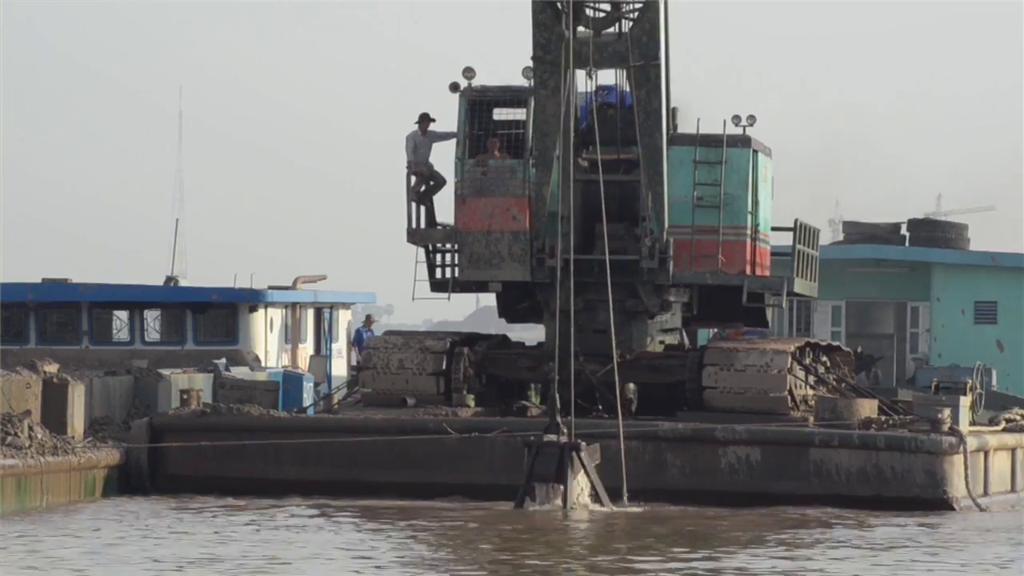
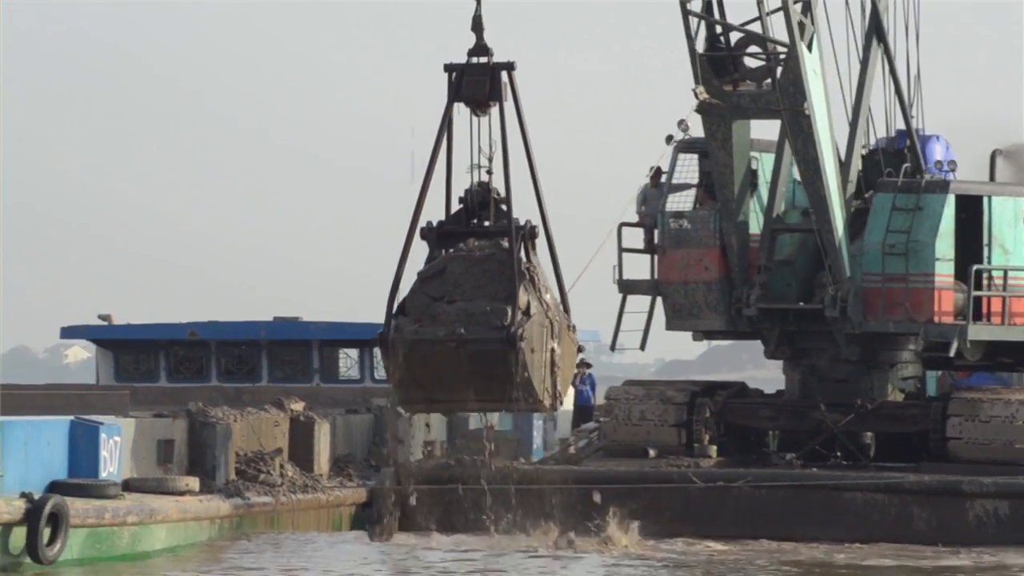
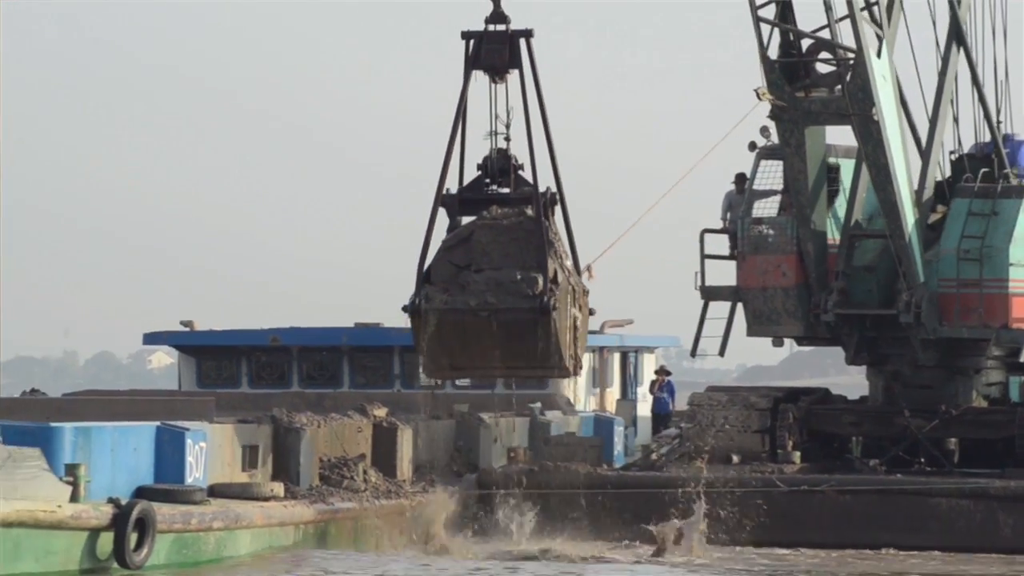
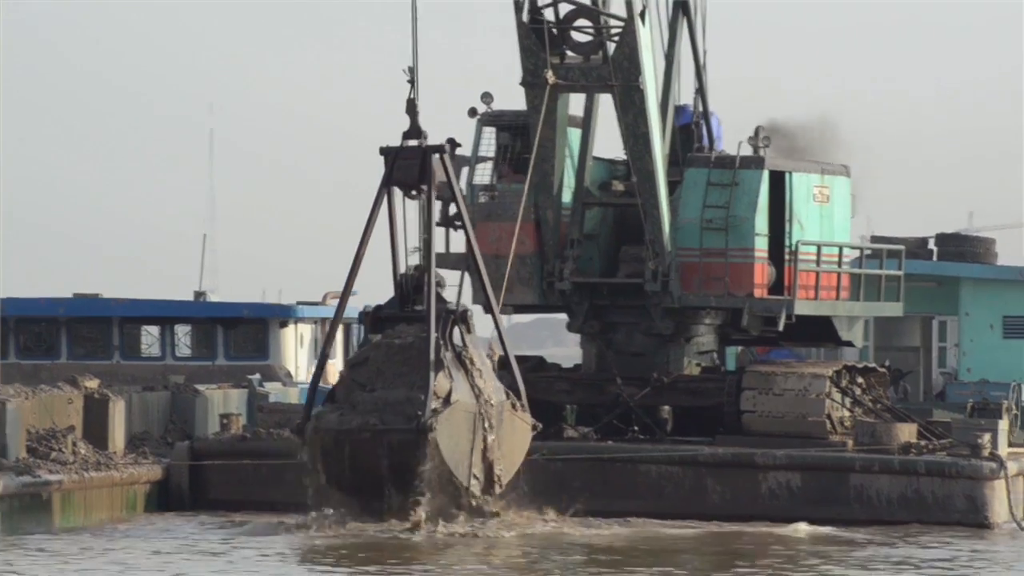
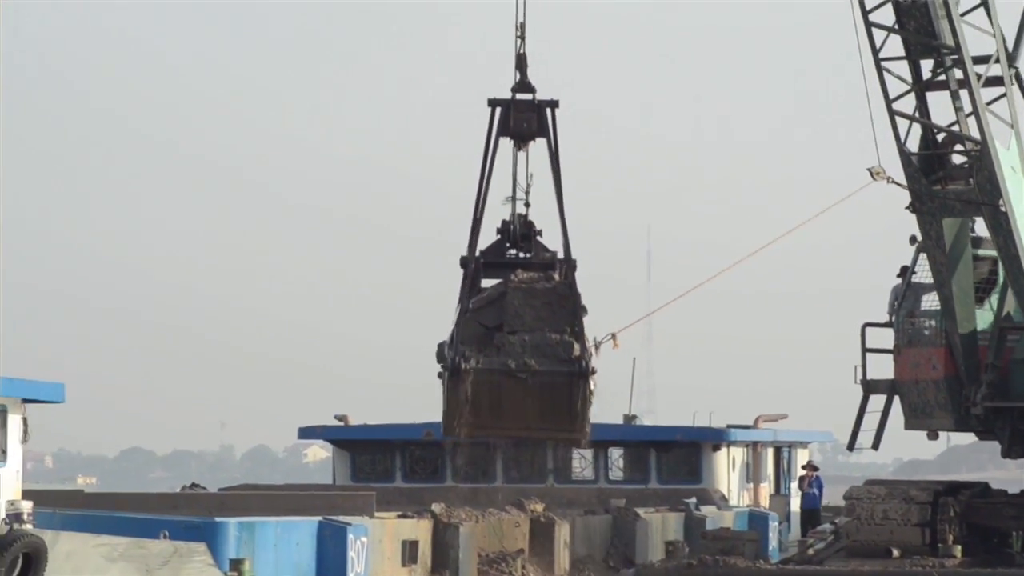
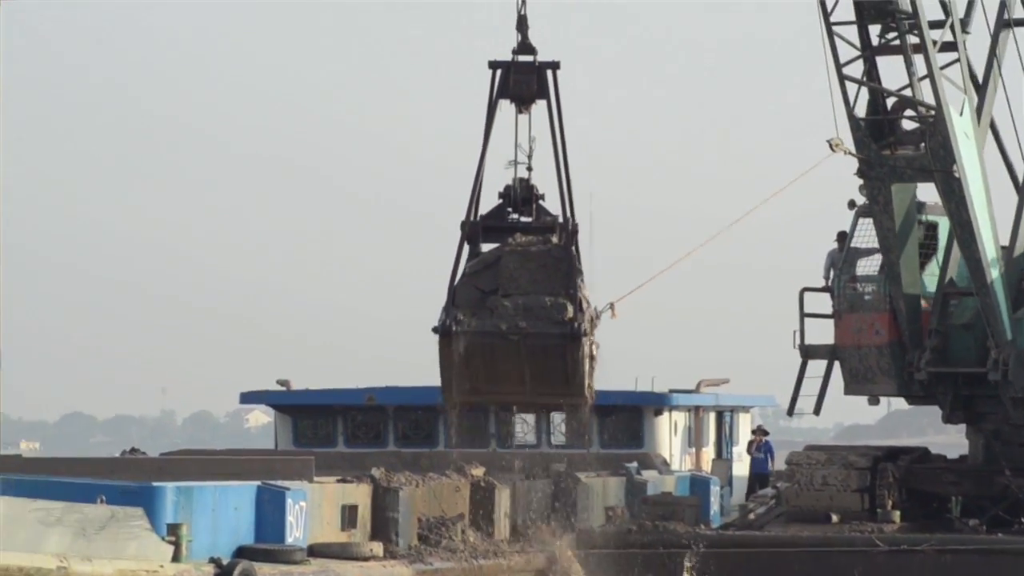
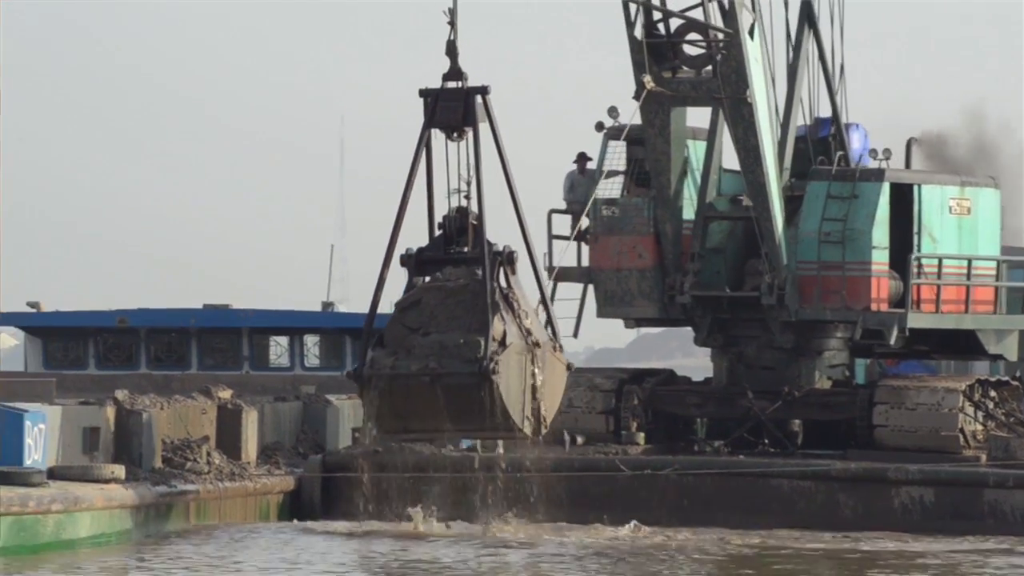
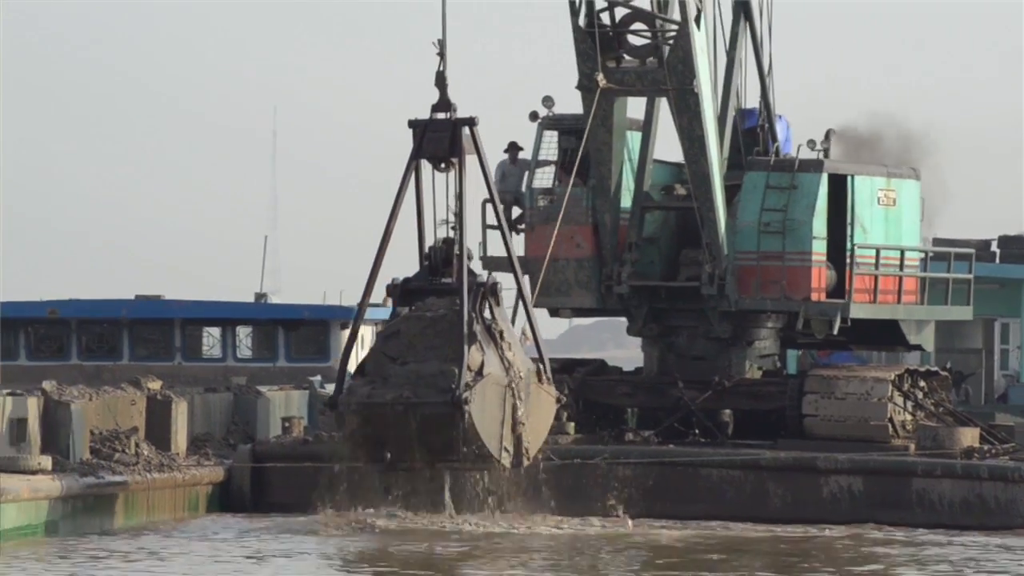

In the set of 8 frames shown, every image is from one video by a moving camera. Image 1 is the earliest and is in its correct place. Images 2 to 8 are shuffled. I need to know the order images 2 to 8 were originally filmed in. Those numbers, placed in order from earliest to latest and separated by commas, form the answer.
4, 8, 7, 2, 3, 6, 5
